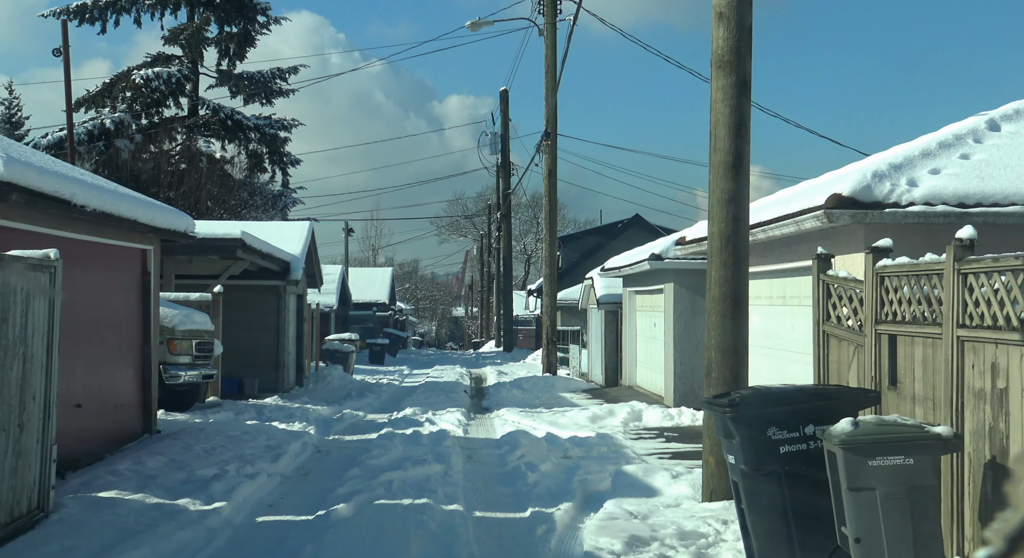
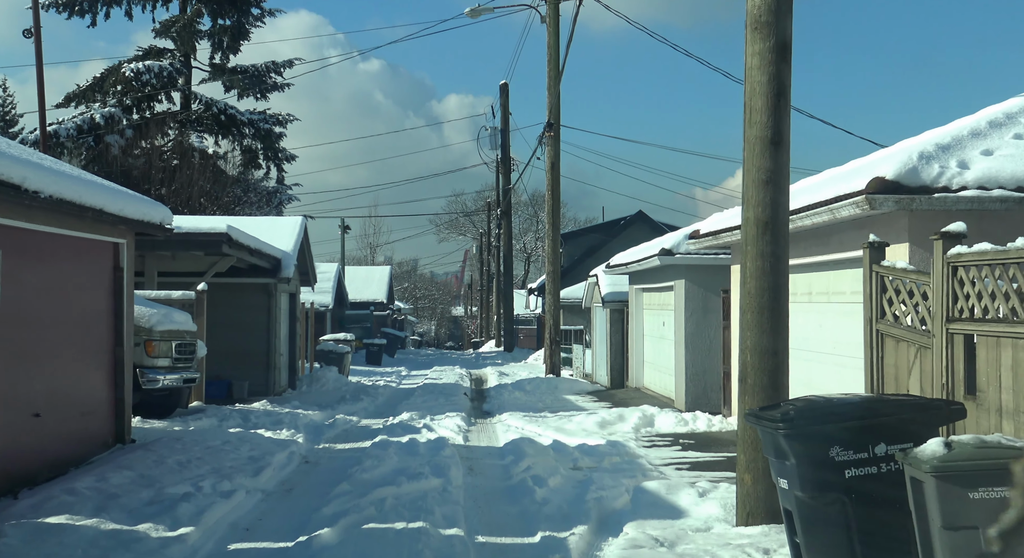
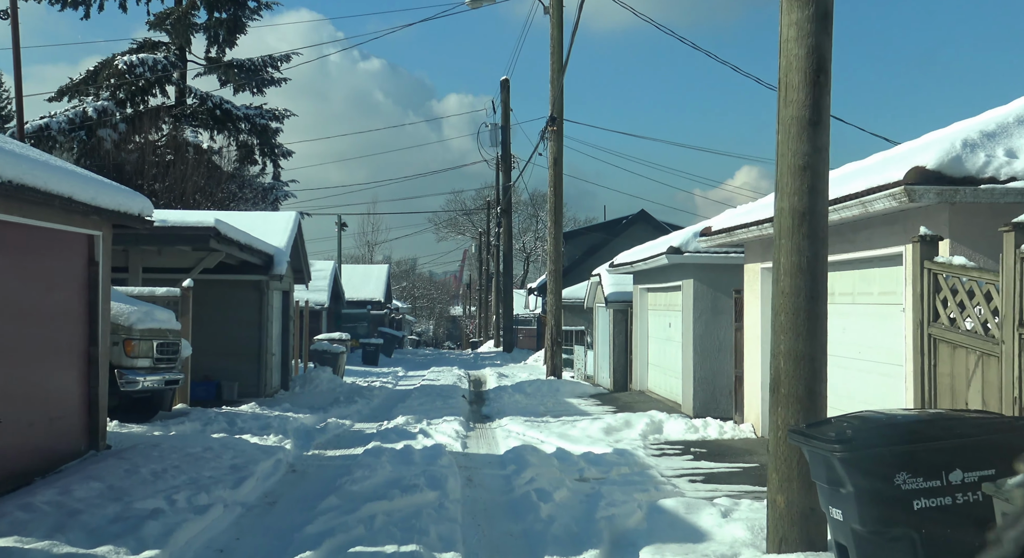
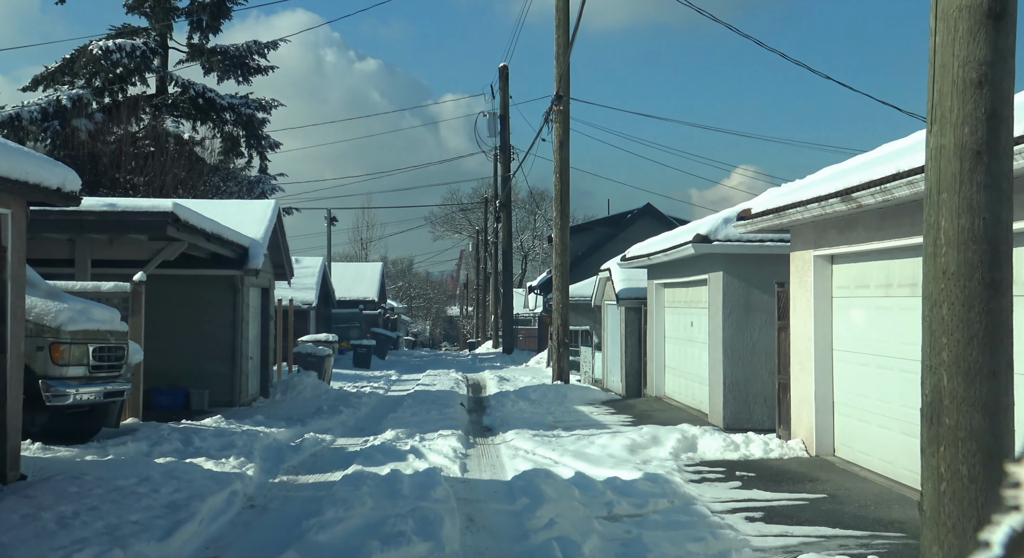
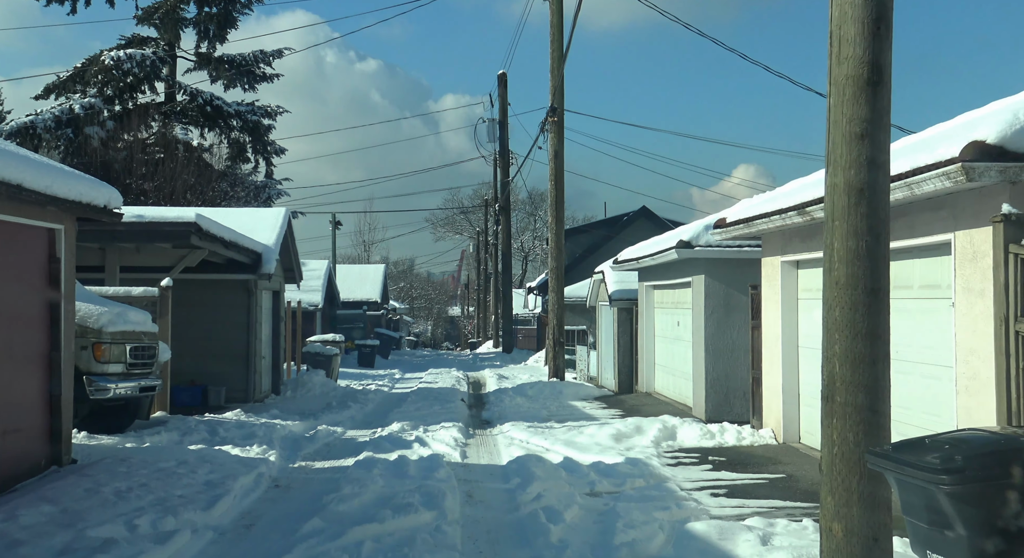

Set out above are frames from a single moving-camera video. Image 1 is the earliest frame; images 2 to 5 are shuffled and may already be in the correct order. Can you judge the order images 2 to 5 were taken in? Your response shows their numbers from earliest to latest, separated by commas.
2, 3, 5, 4
